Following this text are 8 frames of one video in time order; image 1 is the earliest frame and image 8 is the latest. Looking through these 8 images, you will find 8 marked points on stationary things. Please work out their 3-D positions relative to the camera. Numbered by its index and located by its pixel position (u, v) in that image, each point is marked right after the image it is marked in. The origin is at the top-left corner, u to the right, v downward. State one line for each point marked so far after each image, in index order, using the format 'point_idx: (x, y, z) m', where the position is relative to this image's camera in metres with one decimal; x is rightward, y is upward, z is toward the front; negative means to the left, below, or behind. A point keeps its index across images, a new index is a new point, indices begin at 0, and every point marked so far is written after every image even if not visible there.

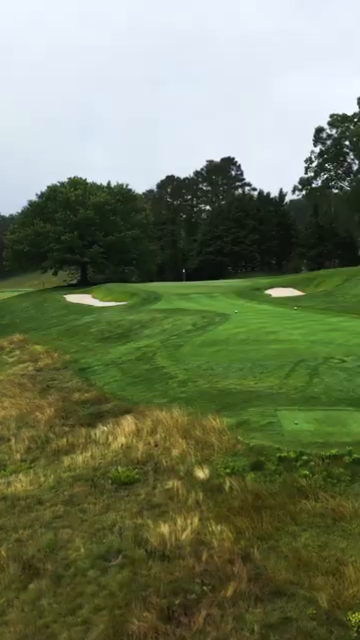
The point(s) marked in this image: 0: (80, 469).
0: (-1.4, -2.1, +9.5) m
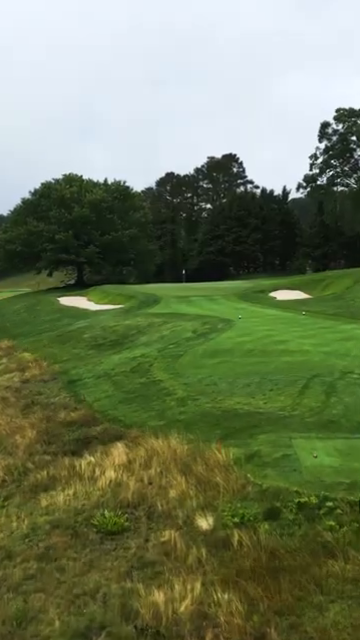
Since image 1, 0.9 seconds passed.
0: (-1.4, -2.3, +8.0) m
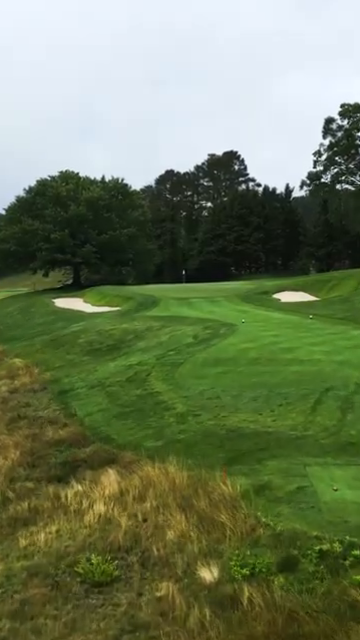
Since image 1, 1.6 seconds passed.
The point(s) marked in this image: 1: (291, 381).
0: (-1.4, -2.4, +6.9) m
1: (+1.9, -1.1, +11.6) m
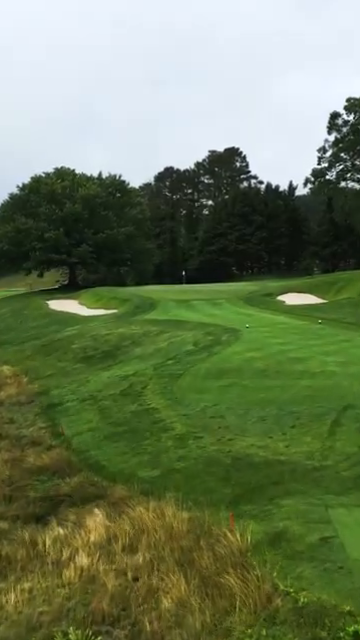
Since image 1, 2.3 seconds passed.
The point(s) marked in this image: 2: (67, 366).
0: (-1.5, -2.6, +5.6) m
1: (+1.9, -1.2, +10.4) m
2: (-2.9, -1.2, +17.0) m
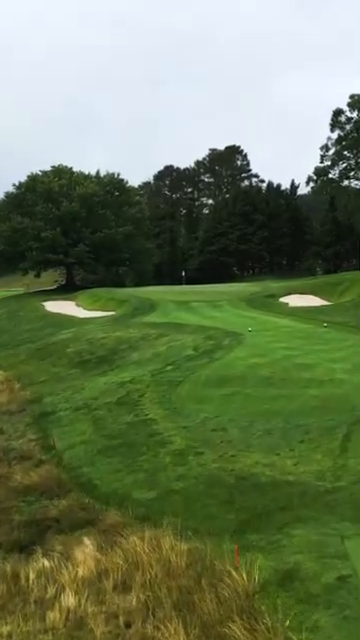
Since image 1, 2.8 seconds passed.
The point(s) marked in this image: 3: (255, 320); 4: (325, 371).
0: (-1.5, -2.7, +4.9) m
1: (+1.9, -1.3, +9.7) m
2: (-2.9, -1.3, +16.3) m
3: (+2.1, 0.0, +18.2) m
4: (+2.5, -0.9, +11.5) m
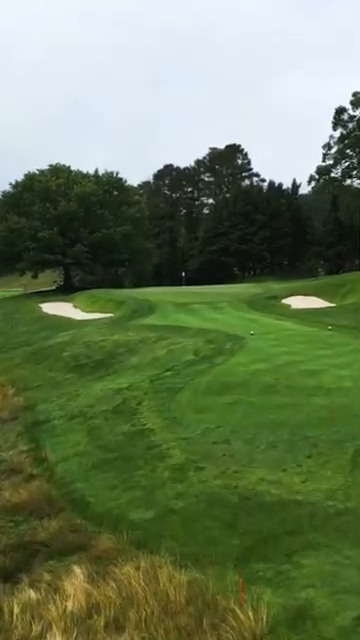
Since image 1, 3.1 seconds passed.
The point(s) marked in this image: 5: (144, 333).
0: (-1.5, -2.7, +4.4) m
1: (+1.9, -1.4, +9.1) m
2: (-2.9, -1.3, +15.8) m
3: (+2.1, -0.1, +17.7) m
4: (+2.5, -1.0, +10.9) m
5: (-1.0, -0.4, +18.2) m
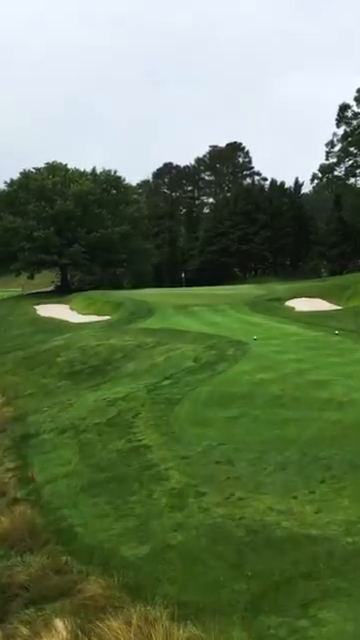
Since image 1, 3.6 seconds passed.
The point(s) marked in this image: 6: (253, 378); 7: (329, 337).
0: (-1.5, -2.8, +3.6) m
1: (+1.9, -1.5, +8.3) m
2: (-2.9, -1.4, +15.0) m
3: (+2.0, -0.2, +16.9) m
4: (+2.5, -1.1, +10.1) m
5: (-1.0, -0.5, +17.4) m
6: (+1.3, -1.0, +11.4) m
7: (+3.3, -0.4, +14.9) m
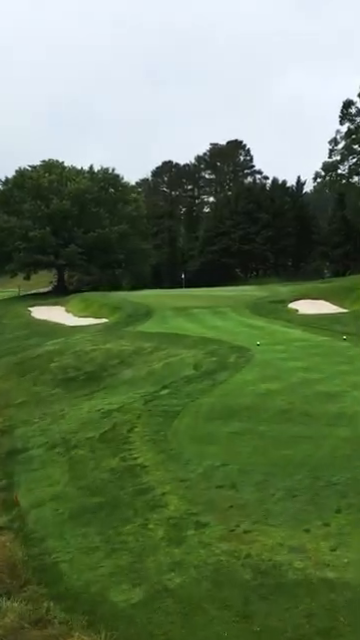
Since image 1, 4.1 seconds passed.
0: (-1.5, -2.9, +2.8) m
1: (+1.9, -1.6, +7.5) m
2: (-2.9, -1.5, +14.2) m
3: (+2.0, -0.3, +16.1) m
4: (+2.5, -1.2, +9.4) m
5: (-1.0, -0.5, +16.6) m
6: (+1.2, -1.1, +10.6) m
7: (+3.3, -0.5, +14.1) m
